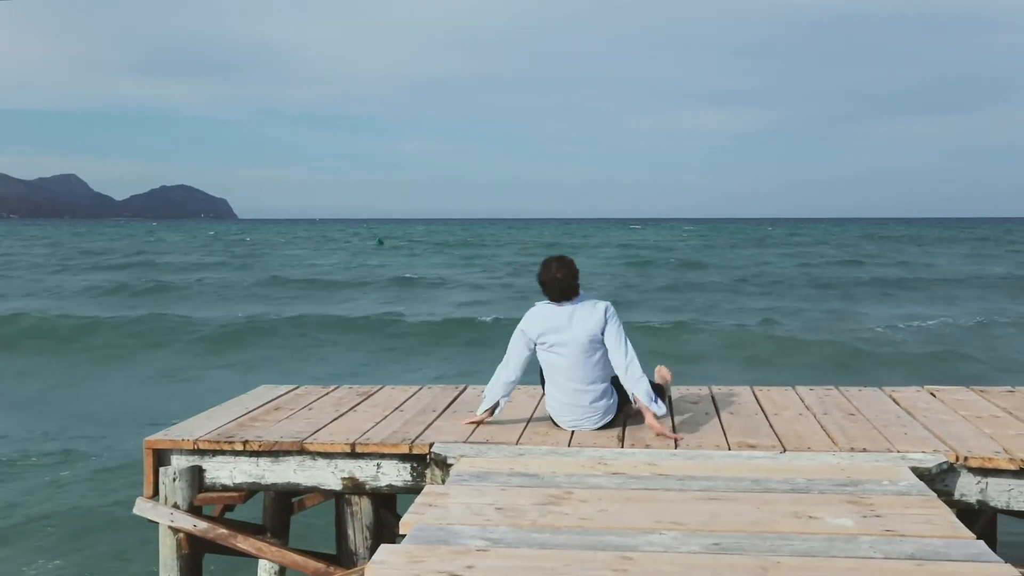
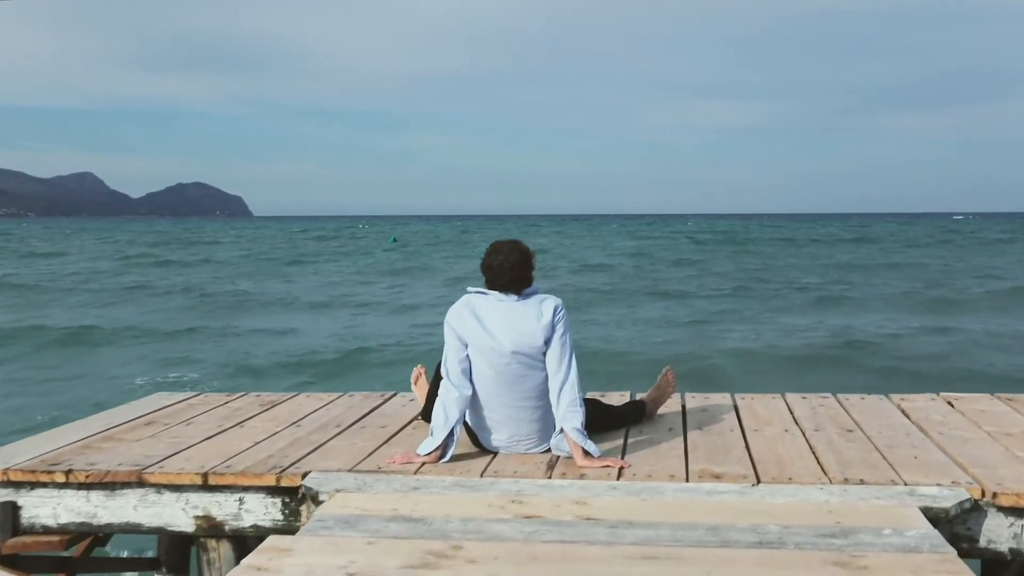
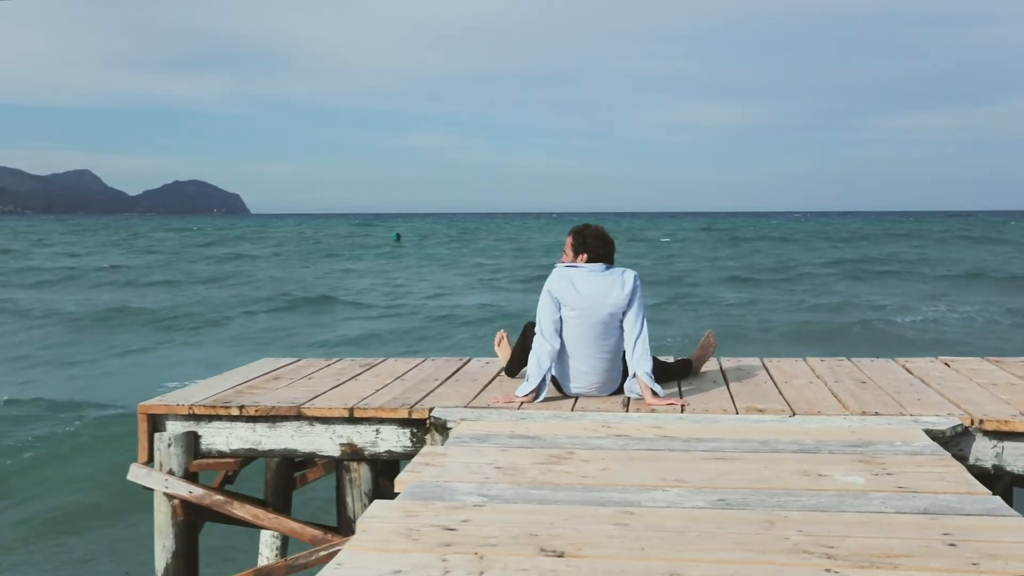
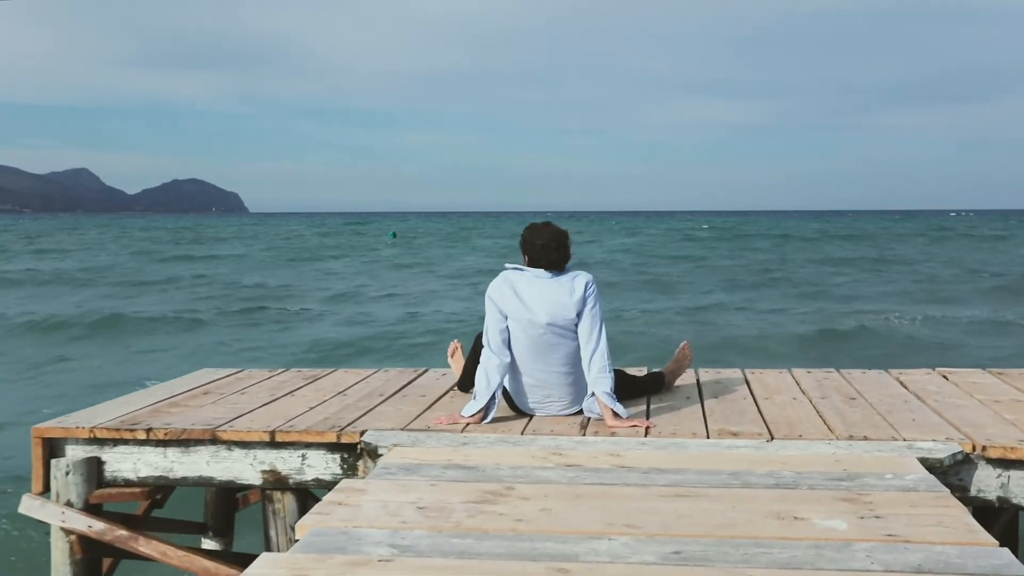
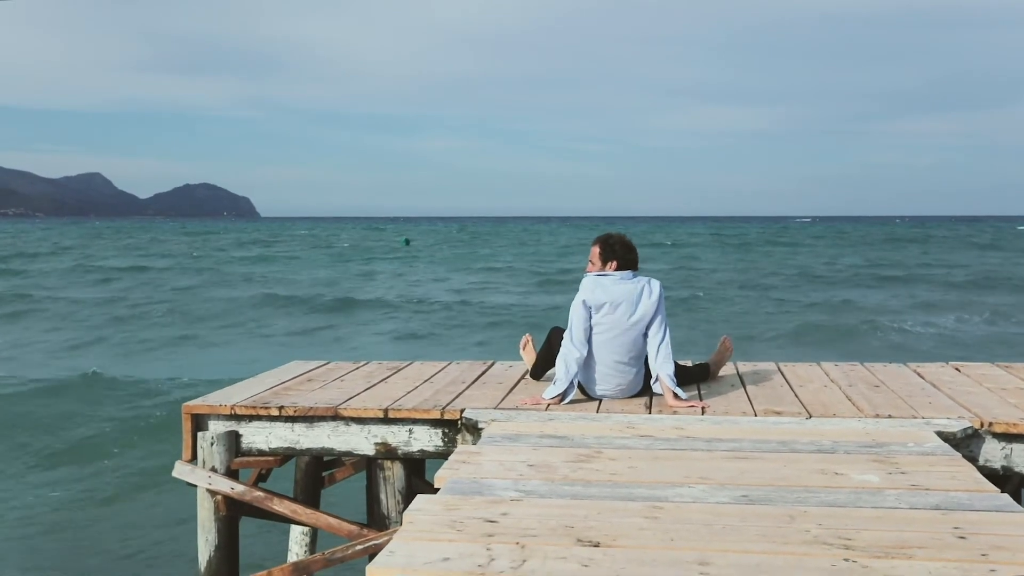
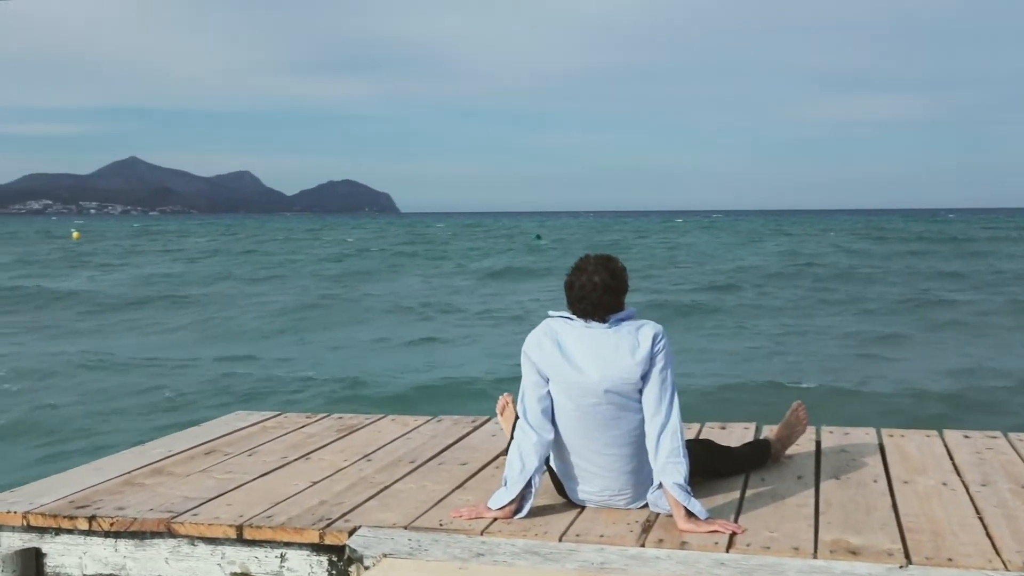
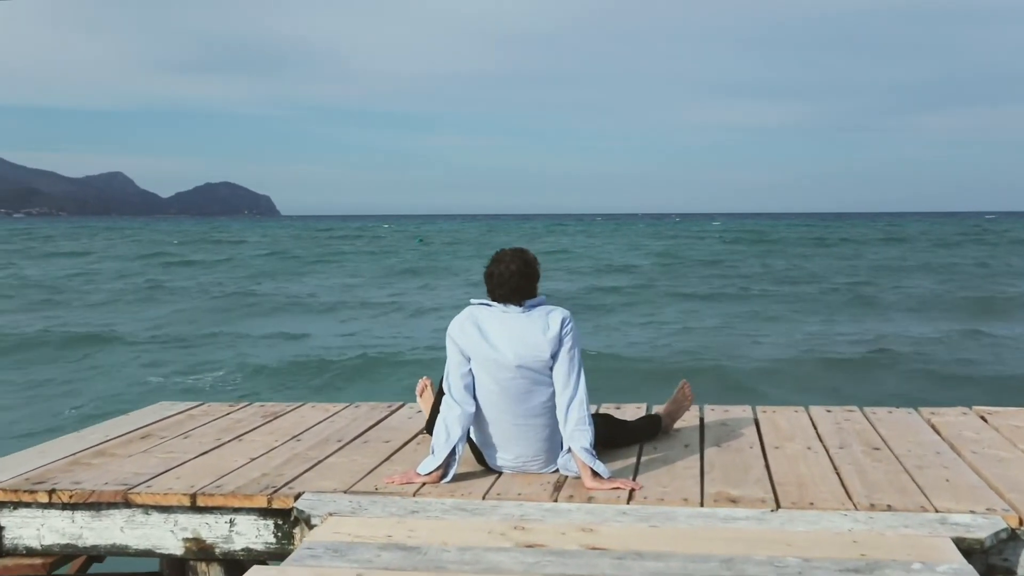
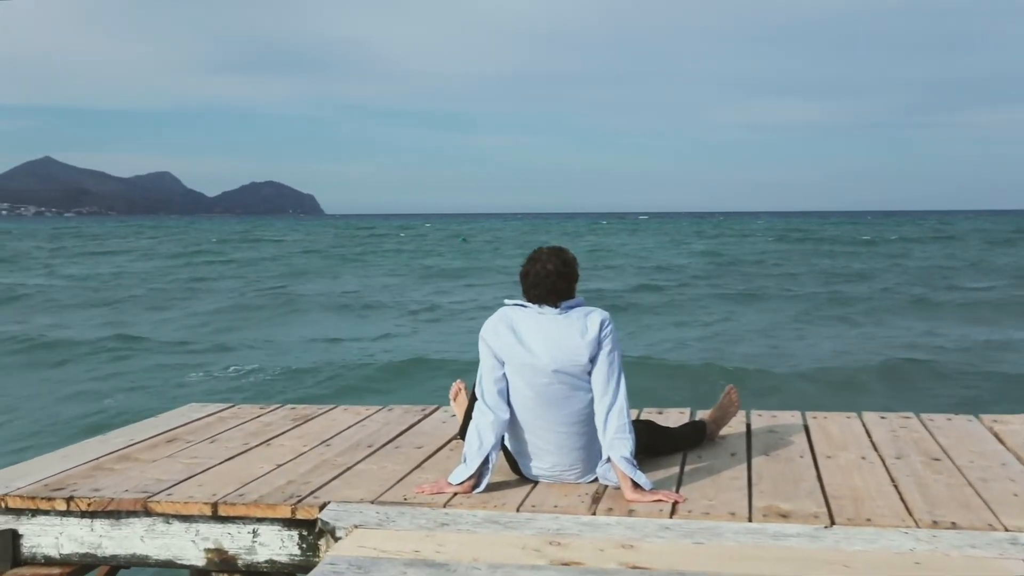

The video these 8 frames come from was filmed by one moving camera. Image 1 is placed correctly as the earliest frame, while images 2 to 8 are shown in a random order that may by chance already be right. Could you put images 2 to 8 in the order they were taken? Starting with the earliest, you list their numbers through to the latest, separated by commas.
5, 3, 4, 2, 7, 8, 6
